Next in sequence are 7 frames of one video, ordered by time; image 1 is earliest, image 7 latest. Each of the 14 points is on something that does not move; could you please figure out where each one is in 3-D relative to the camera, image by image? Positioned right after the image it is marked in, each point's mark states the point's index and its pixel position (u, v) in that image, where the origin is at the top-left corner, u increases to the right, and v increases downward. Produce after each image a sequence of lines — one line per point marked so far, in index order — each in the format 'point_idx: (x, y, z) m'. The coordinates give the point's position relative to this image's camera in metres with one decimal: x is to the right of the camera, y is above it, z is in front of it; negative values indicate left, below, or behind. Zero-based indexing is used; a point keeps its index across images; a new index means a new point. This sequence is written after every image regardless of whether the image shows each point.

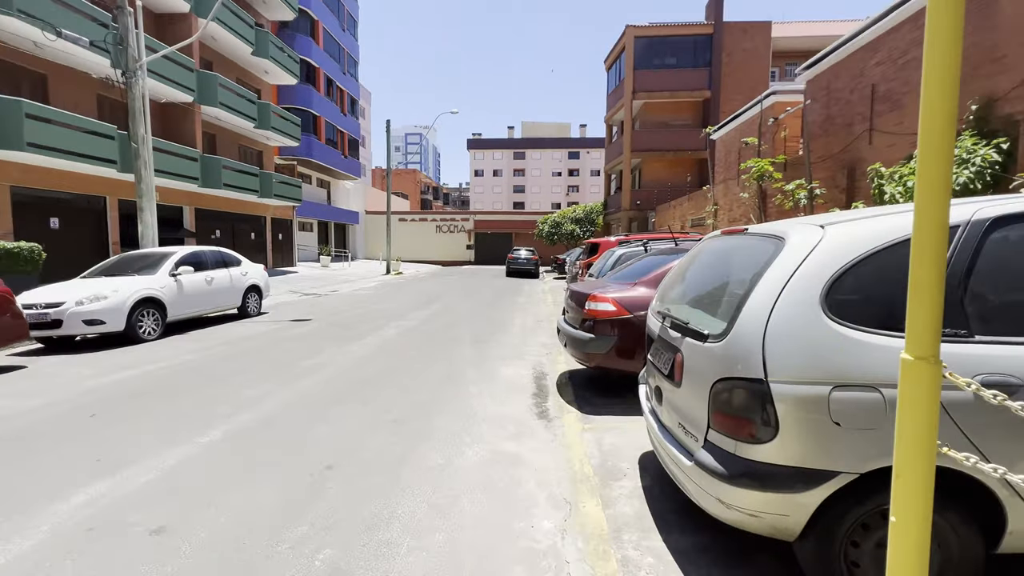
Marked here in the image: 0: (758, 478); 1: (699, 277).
0: (+1.1, -0.8, +1.9) m
1: (+1.2, +0.1, +2.7) m
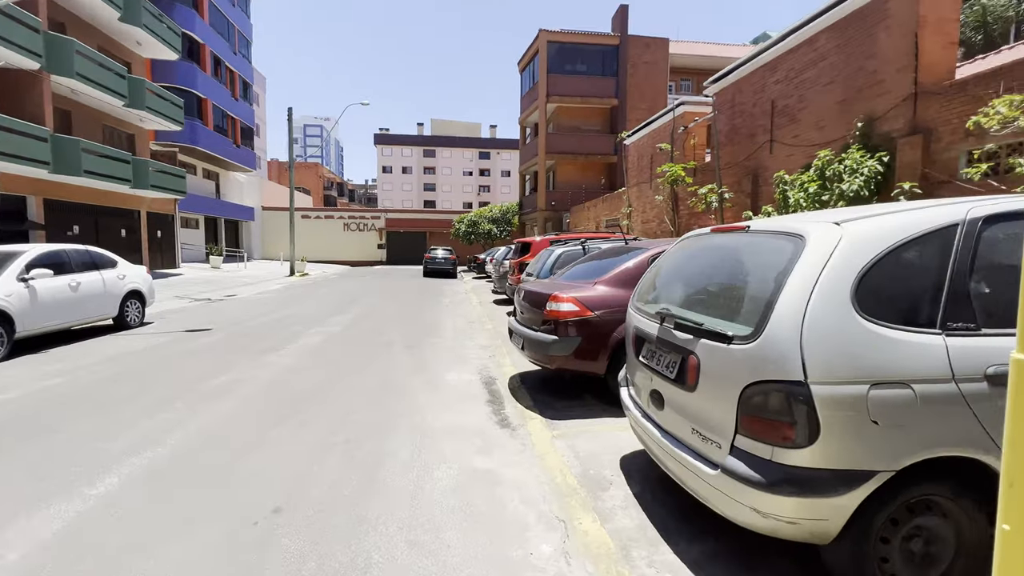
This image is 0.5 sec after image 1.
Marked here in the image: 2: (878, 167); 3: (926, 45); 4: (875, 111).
0: (+1.2, -0.8, +1.9) m
1: (+1.2, +0.1, +2.6) m
2: (+5.5, +1.8, +6.8) m
3: (+6.1, +3.6, +6.6) m
4: (+5.9, +2.9, +7.2) m
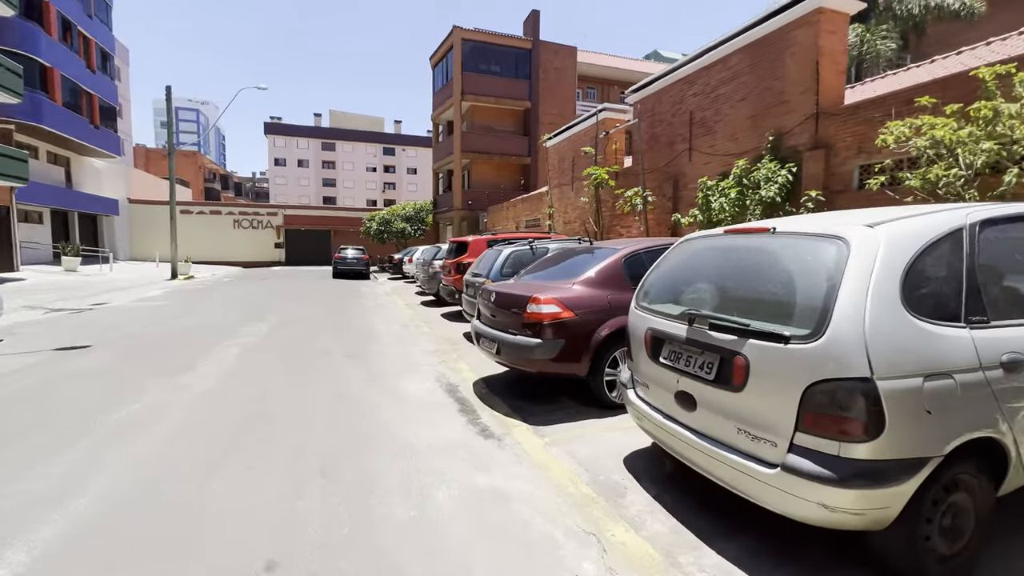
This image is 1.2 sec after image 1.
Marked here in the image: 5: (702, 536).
0: (+1.5, -0.8, +1.9) m
1: (+1.4, +0.1, +2.7) m
2: (+4.7, +1.9, +7.6) m
3: (+5.3, +3.6, +7.6) m
4: (+4.9, +2.9, +8.2) m
5: (+1.1, -1.4, +2.6) m
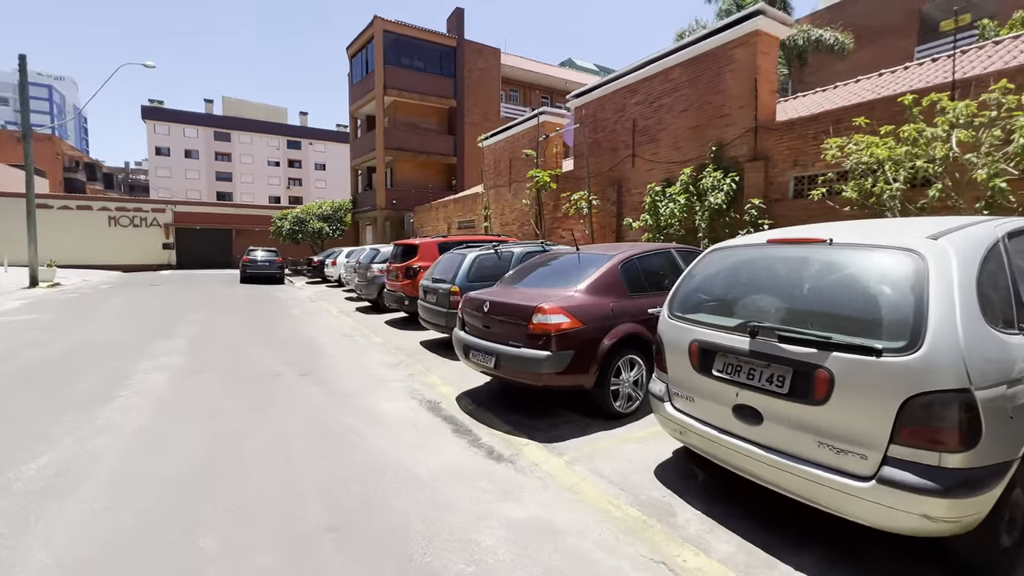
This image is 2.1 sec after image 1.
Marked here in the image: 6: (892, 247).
0: (+2.0, -0.9, +2.0) m
1: (+1.7, 0.0, +2.7) m
2: (+4.0, +1.9, +8.1) m
3: (+4.5, +3.6, +8.2) m
4: (+4.1, +2.9, +8.7) m
5: (+1.5, -1.5, +2.6) m
6: (+2.1, +0.2, +2.5) m
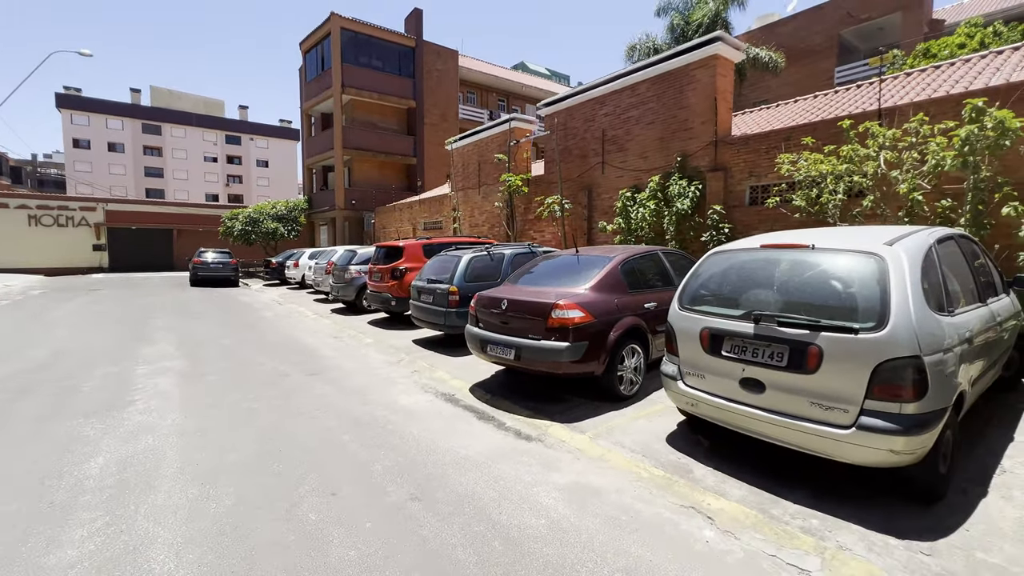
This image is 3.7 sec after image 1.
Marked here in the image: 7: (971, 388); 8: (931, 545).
0: (+2.5, -0.8, +2.7) m
1: (+2.1, 0.0, +3.4) m
2: (+3.7, +1.9, +9.1) m
3: (+4.2, +3.7, +9.2) m
4: (+3.8, +3.0, +9.7) m
5: (+1.9, -1.5, +3.2) m
6: (+2.5, +0.3, +3.2) m
7: (+3.4, -0.7, +3.3) m
8: (+2.4, -1.5, +2.6) m
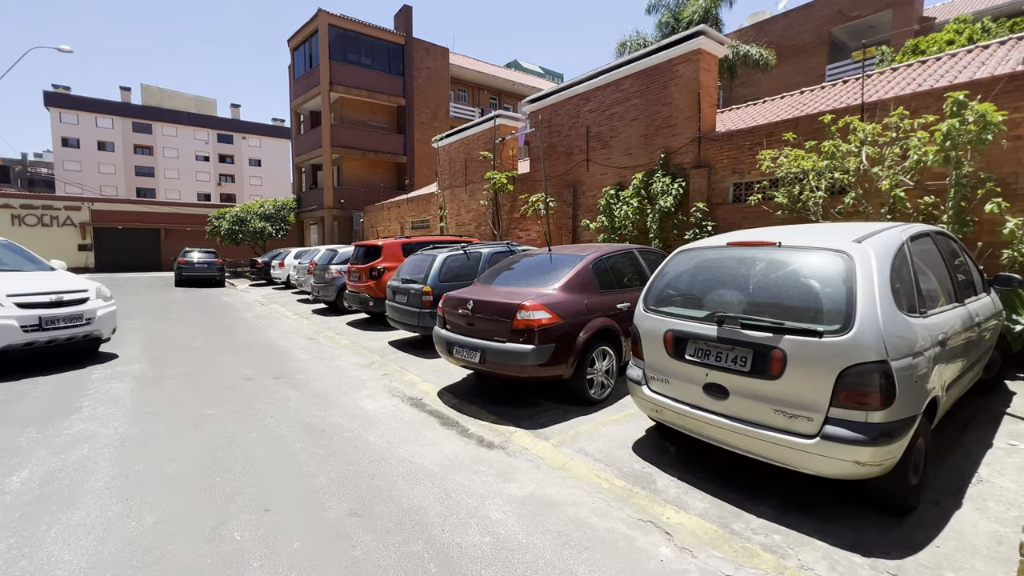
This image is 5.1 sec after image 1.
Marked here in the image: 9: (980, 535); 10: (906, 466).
0: (+2.1, -0.8, +2.5) m
1: (+1.7, 0.0, +3.2) m
2: (+3.3, +1.9, +8.9) m
3: (+3.8, +3.7, +9.0) m
4: (+3.3, +3.0, +9.5) m
5: (+1.5, -1.5, +3.0) m
6: (+2.1, +0.3, +3.0) m
7: (+3.0, -0.7, +3.2) m
8: (+2.1, -1.5, +2.4) m
9: (+2.7, -1.4, +2.6) m
10: (+2.4, -1.1, +2.8) m
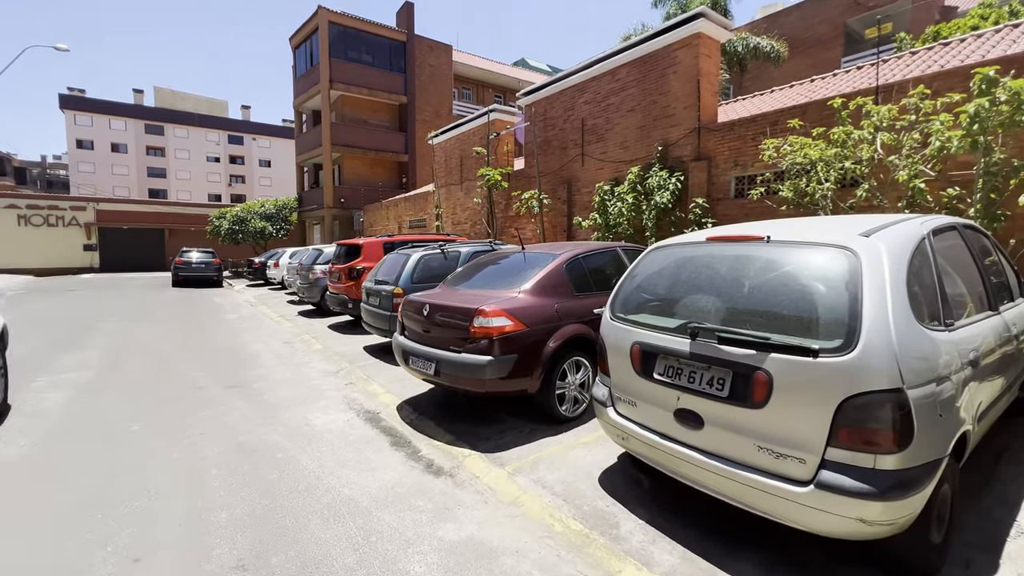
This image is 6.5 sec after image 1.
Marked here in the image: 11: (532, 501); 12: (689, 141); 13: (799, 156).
0: (+1.7, -0.9, +1.9) m
1: (+1.3, 0.0, +2.6) m
2: (+3.1, +1.9, +8.3) m
3: (+3.6, +3.7, +8.4) m
4: (+3.1, +2.9, +8.9) m
5: (+1.1, -1.5, +2.5) m
6: (+1.7, +0.2, +2.4) m
7: (+2.6, -0.8, +2.5) m
8: (+1.7, -1.5, +1.8) m
9: (+2.3, -1.5, +2.0) m
10: (+2.0, -1.1, +2.2) m
11: (+0.1, -1.5, +3.1) m
12: (+3.3, +2.8, +8.5) m
13: (+4.0, +1.8, +6.2) m
